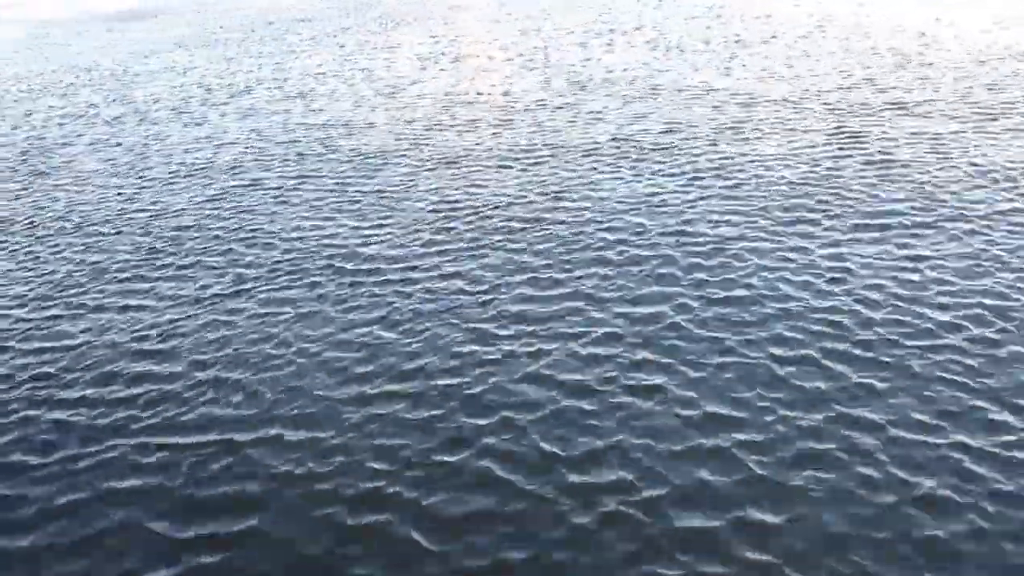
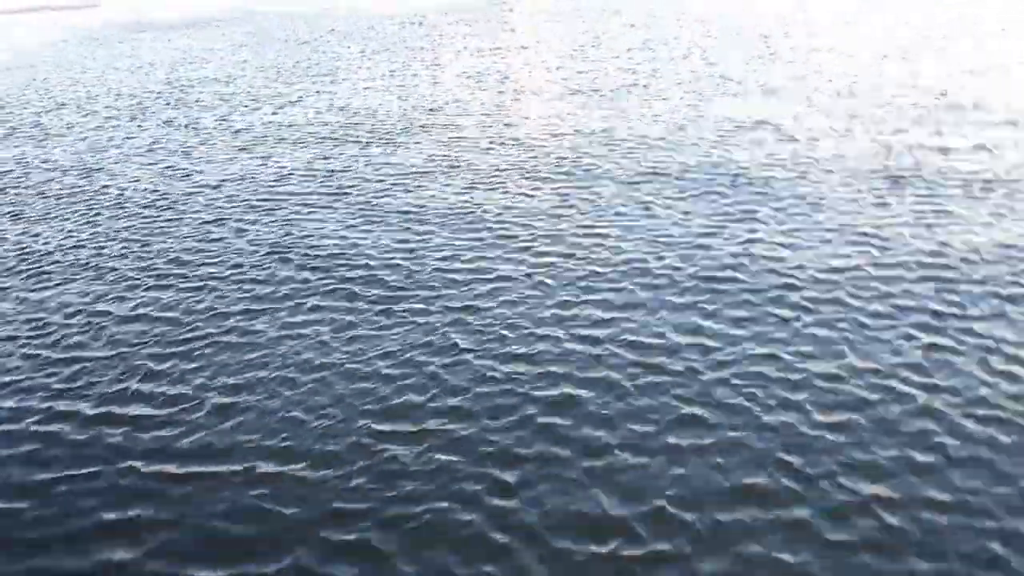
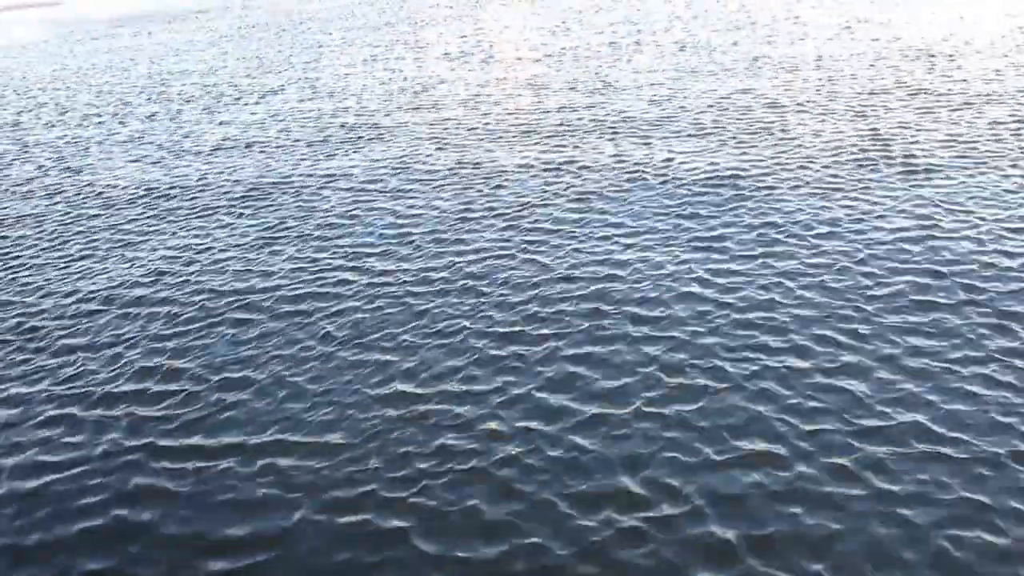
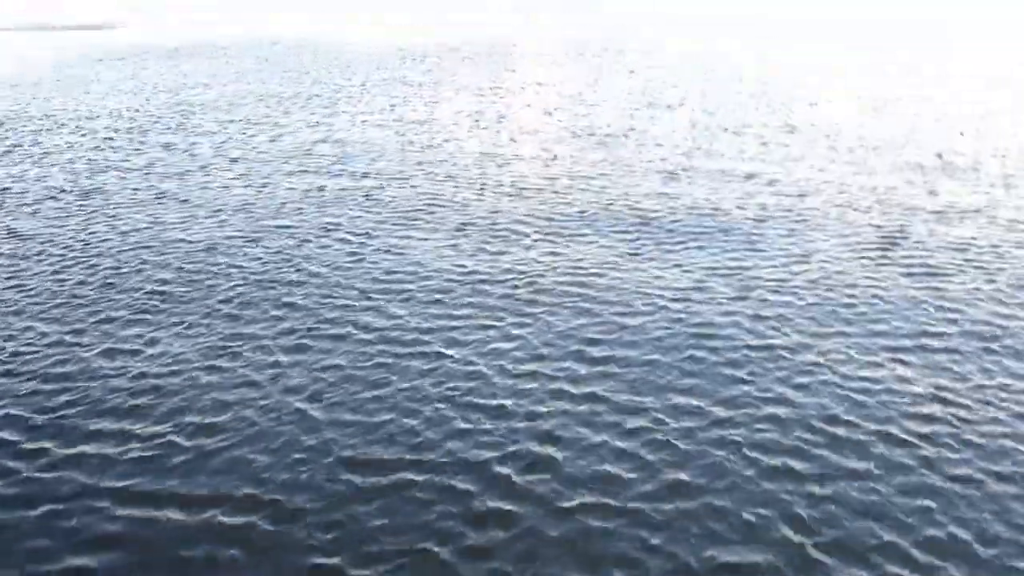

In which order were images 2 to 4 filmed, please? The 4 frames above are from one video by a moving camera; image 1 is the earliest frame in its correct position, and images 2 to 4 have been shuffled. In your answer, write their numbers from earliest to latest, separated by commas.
3, 2, 4
